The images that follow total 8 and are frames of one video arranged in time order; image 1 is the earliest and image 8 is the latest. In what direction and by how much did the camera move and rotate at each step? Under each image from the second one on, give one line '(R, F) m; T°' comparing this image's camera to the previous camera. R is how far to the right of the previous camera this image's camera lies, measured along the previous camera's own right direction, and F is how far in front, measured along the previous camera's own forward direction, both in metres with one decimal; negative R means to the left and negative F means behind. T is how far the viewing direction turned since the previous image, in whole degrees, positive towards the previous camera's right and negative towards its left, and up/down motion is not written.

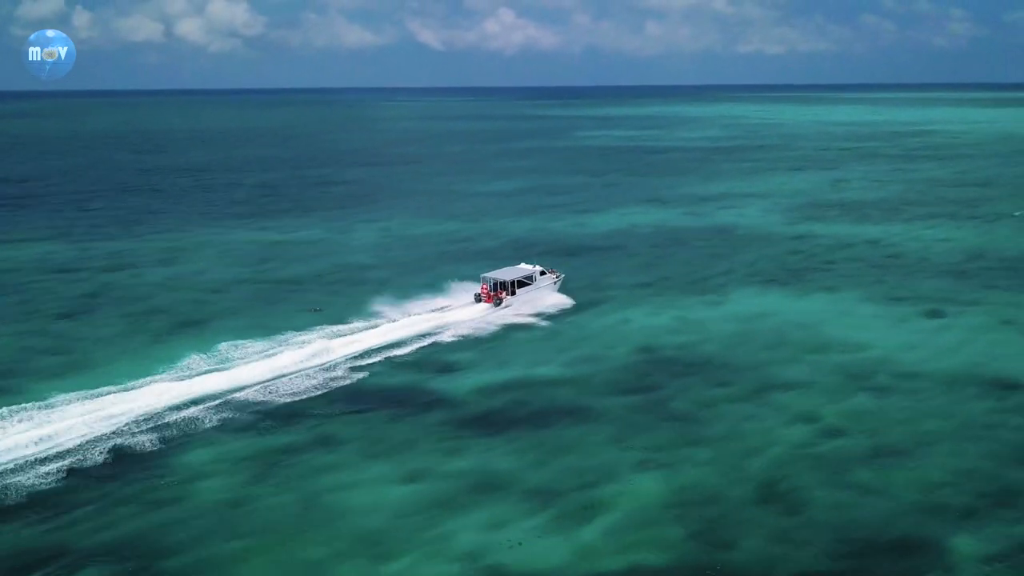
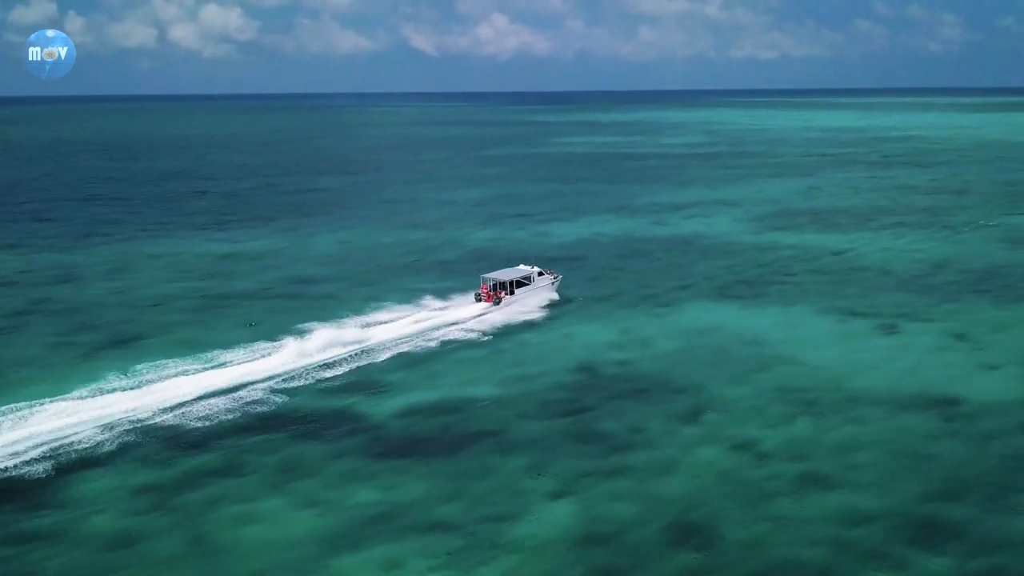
(+1.3, +0.8) m; 0°
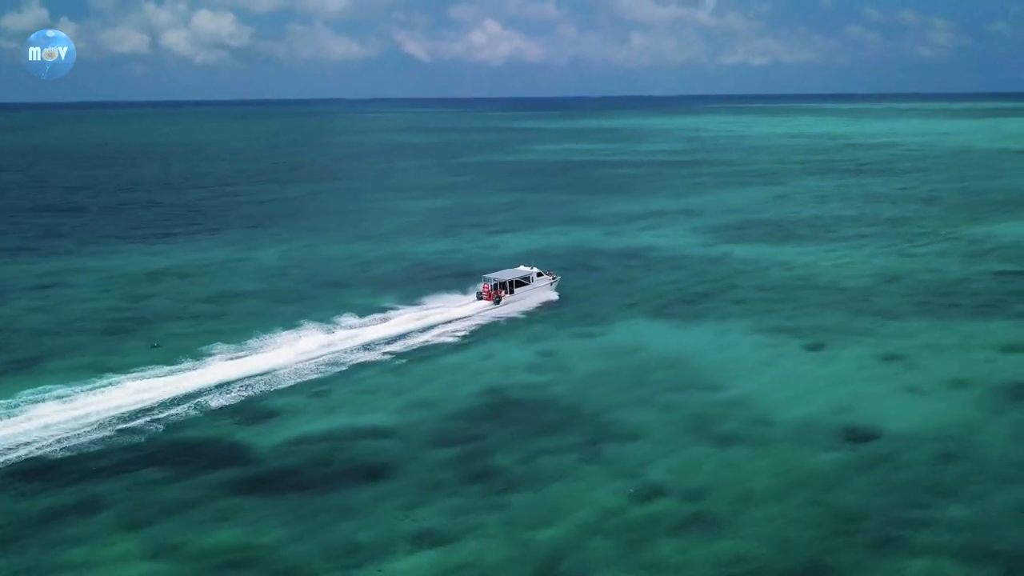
(+2.0, +1.2) m; 0°
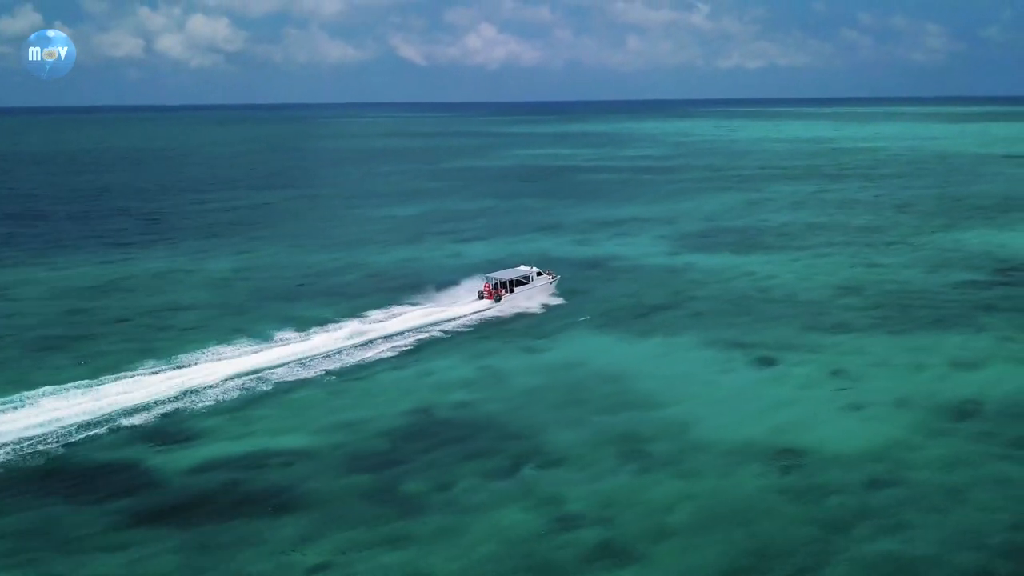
(+1.4, +0.8) m; 0°
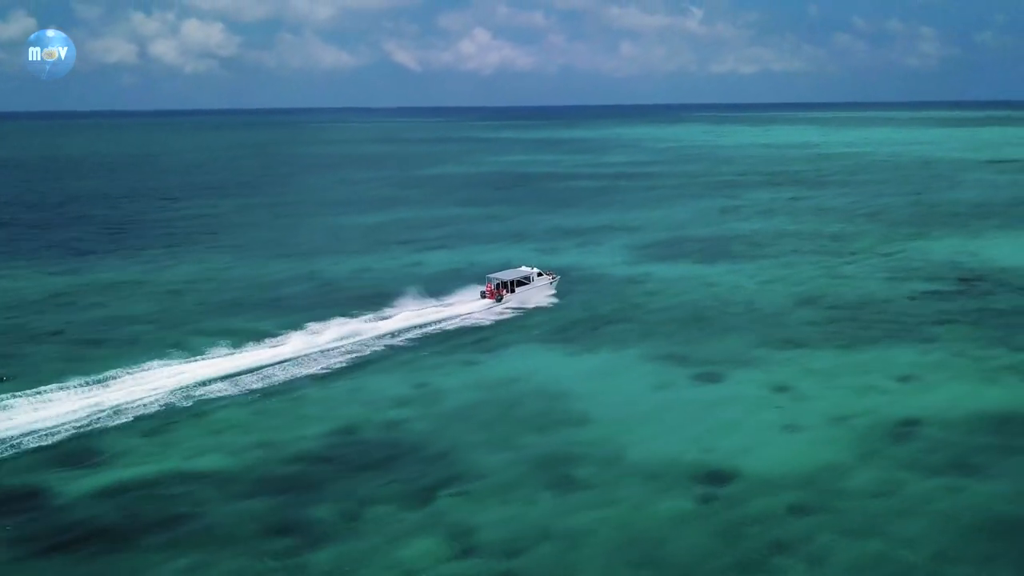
(+1.4, +0.8) m; 0°
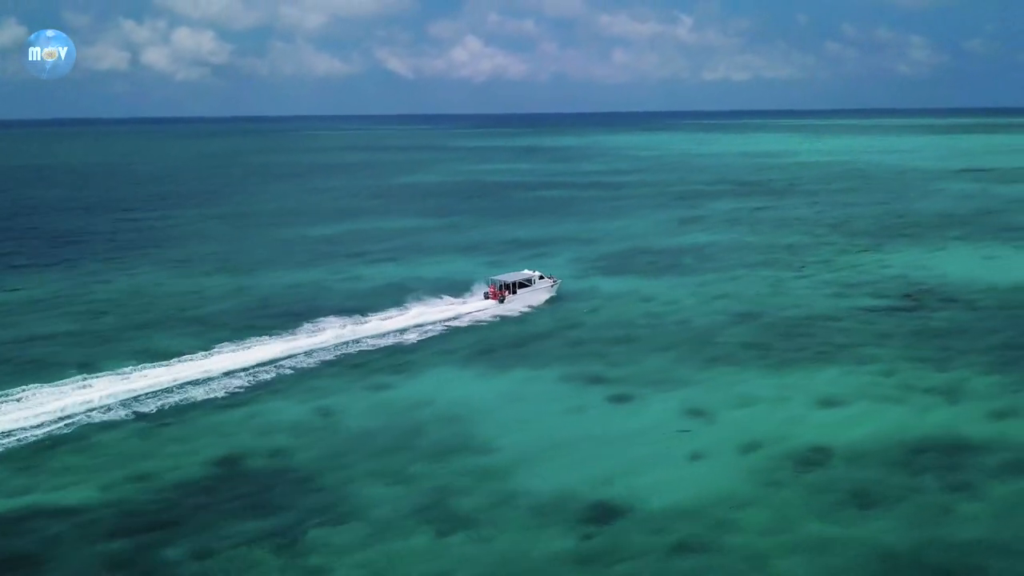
(+2.0, +1.1) m; 0°
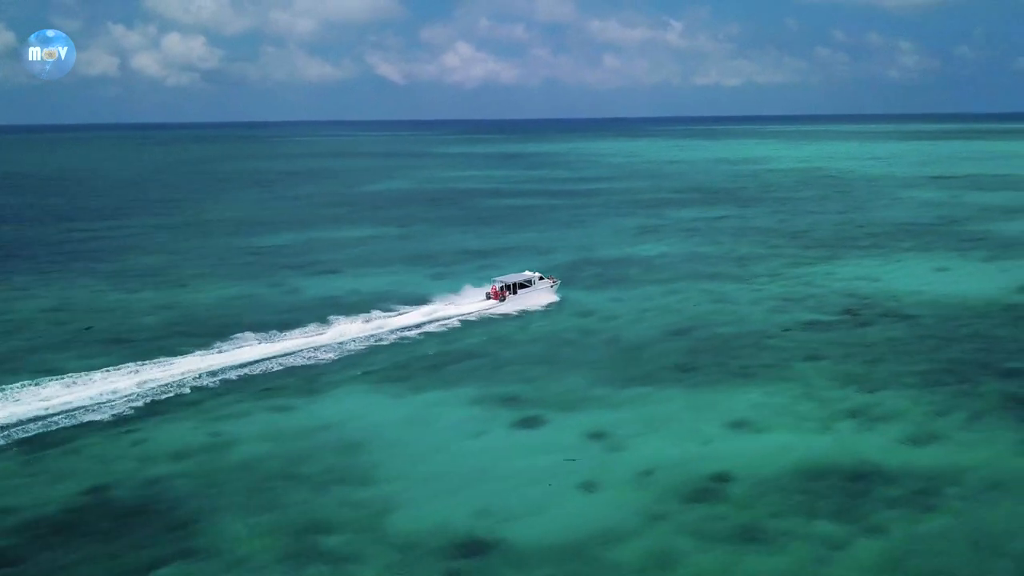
(+2.0, +1.0) m; 0°
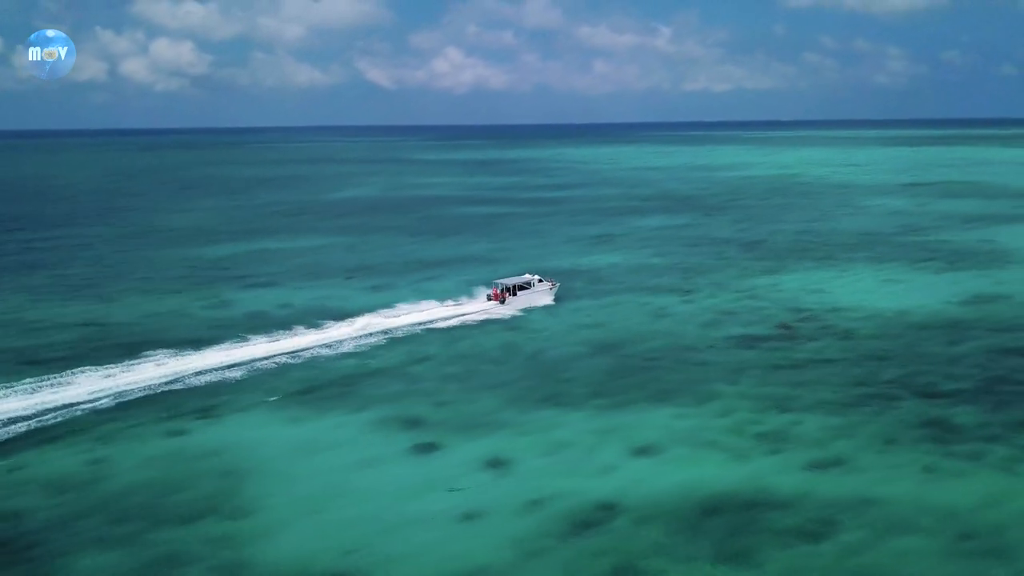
(+2.0, +1.1) m; +1°
